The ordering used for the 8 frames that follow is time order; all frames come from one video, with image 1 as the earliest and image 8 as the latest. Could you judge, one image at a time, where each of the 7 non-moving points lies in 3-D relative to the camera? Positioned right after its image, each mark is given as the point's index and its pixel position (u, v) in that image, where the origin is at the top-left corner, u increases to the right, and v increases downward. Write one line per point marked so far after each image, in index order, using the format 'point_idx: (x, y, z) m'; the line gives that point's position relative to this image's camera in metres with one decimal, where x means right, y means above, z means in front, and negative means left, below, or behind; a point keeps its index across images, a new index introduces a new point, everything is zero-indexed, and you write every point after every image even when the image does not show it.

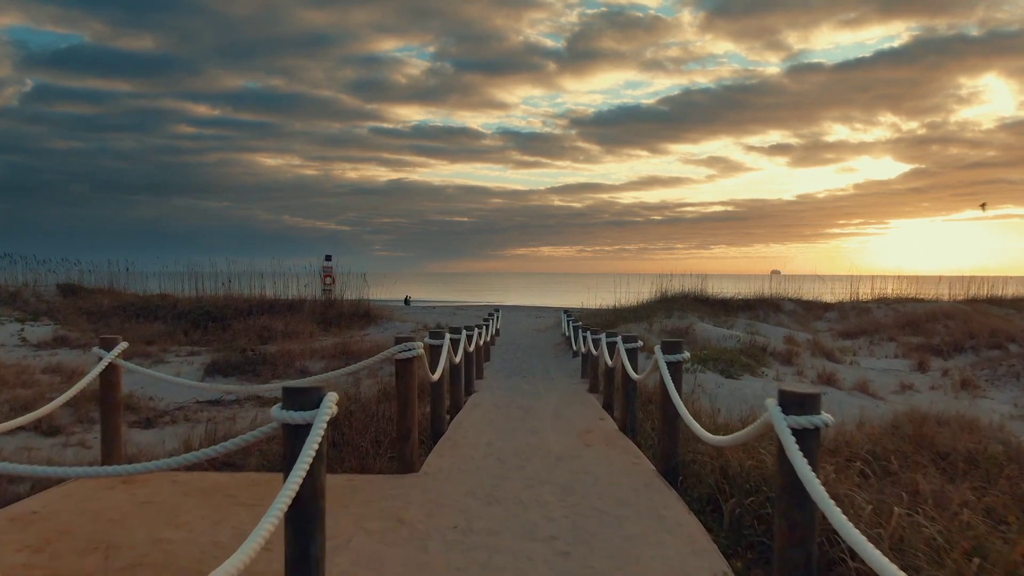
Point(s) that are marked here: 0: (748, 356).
0: (+4.7, -1.4, +11.3) m
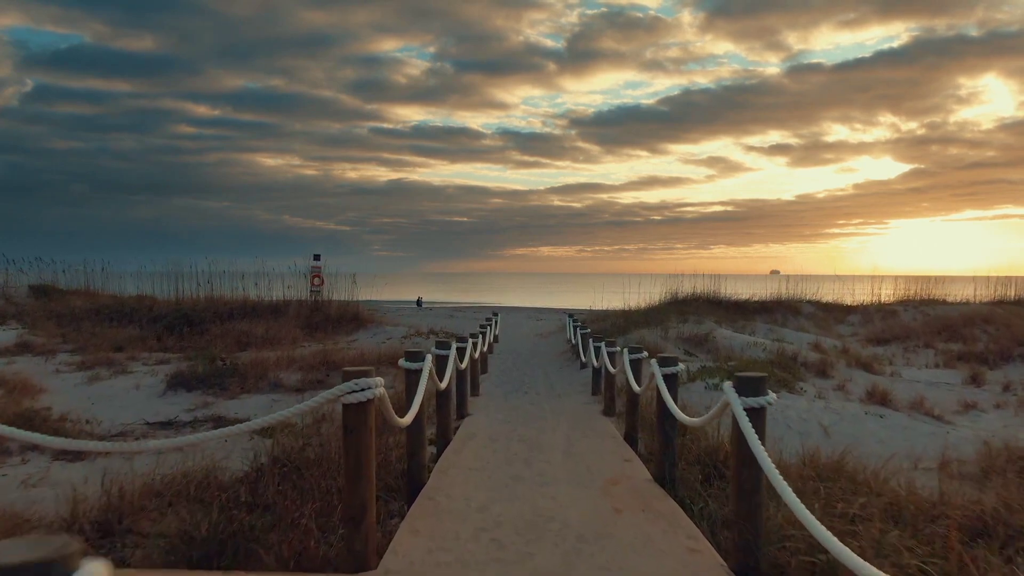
0: (+4.7, -1.4, +9.9) m
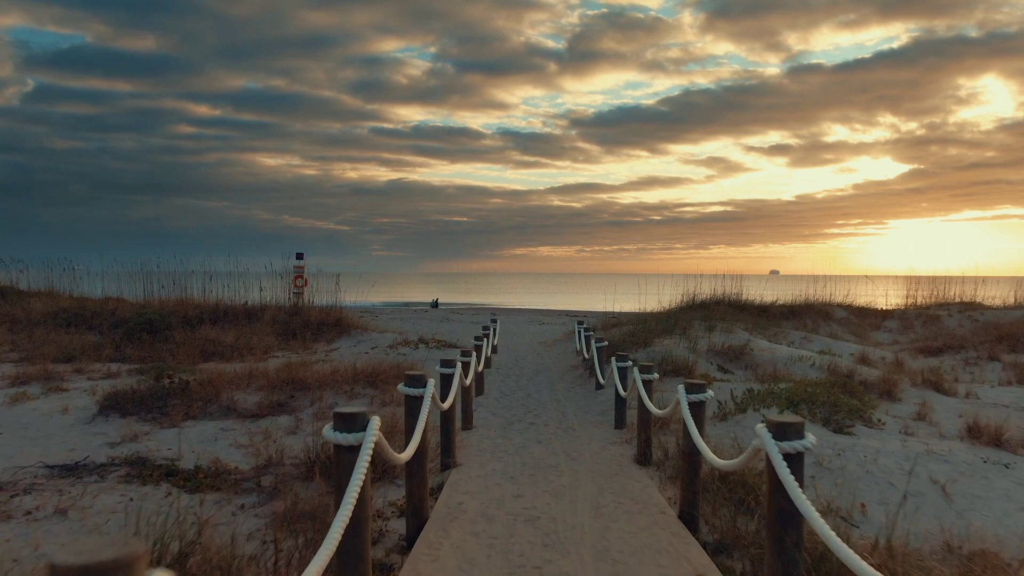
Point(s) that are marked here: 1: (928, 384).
0: (+4.8, -1.5, +8.1) m
1: (+7.4, -1.7, +9.9) m
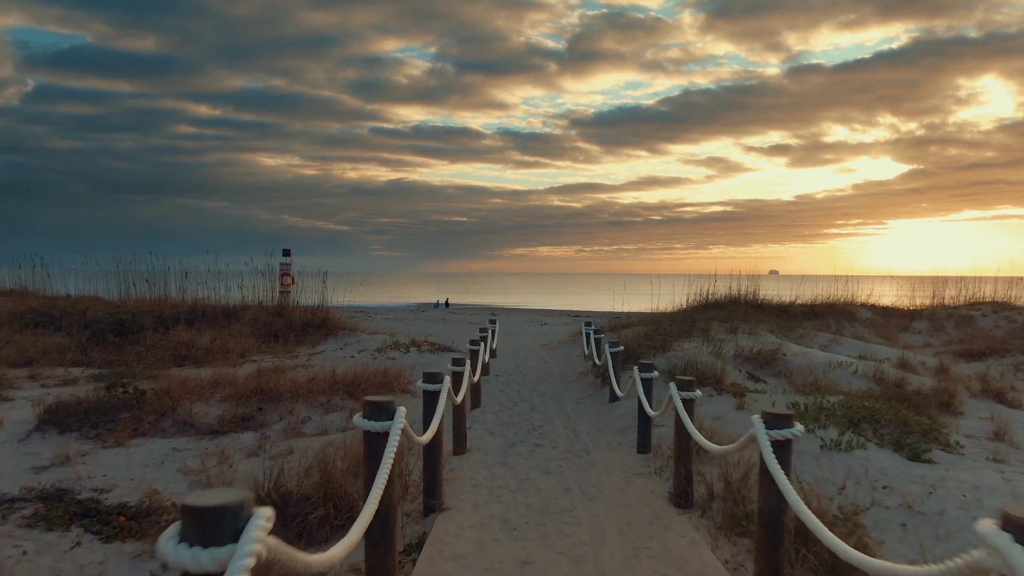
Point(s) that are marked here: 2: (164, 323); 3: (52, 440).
0: (+4.8, -1.4, +6.9) m
1: (+7.4, -1.6, +8.7) m
2: (-9.4, -0.9, +15.2) m
3: (-6.0, -2.0, +7.4) m
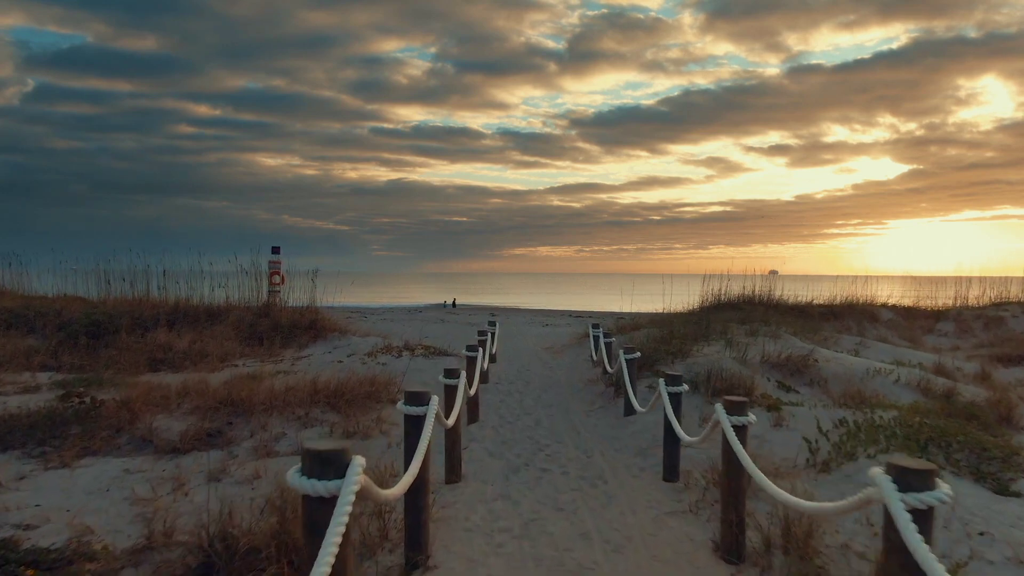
0: (+4.8, -1.4, +6.0) m
1: (+7.4, -1.6, +7.8) m
2: (-9.4, -0.9, +14.2) m
3: (-6.0, -2.0, +6.5) m
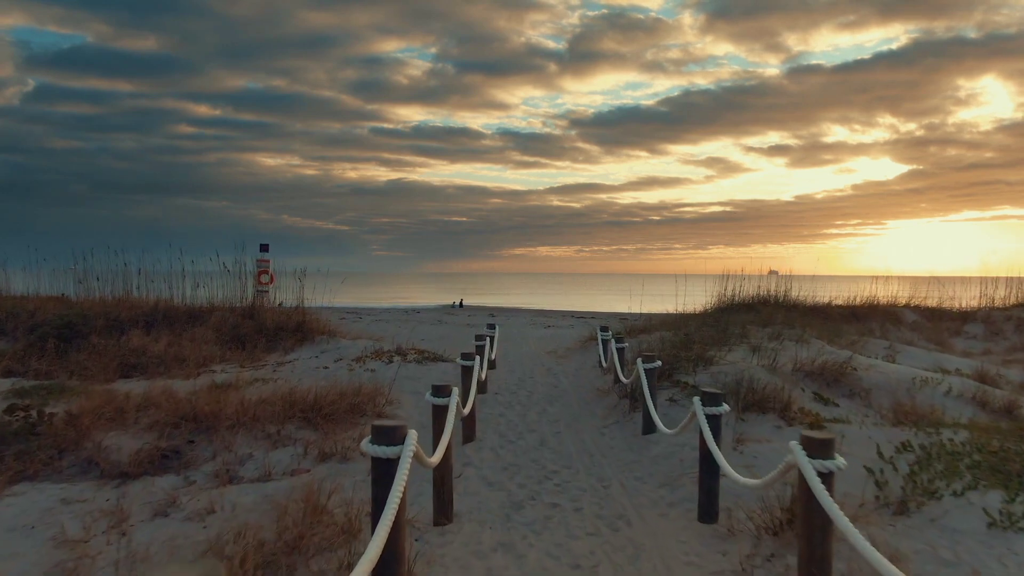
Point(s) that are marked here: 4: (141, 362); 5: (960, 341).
0: (+4.8, -1.4, +5.1) m
1: (+7.4, -1.6, +6.9) m
2: (-9.4, -0.9, +13.4) m
3: (-6.0, -2.0, +5.6) m
4: (-7.2, -1.4, +10.9) m
5: (+10.9, -1.3, +13.5) m
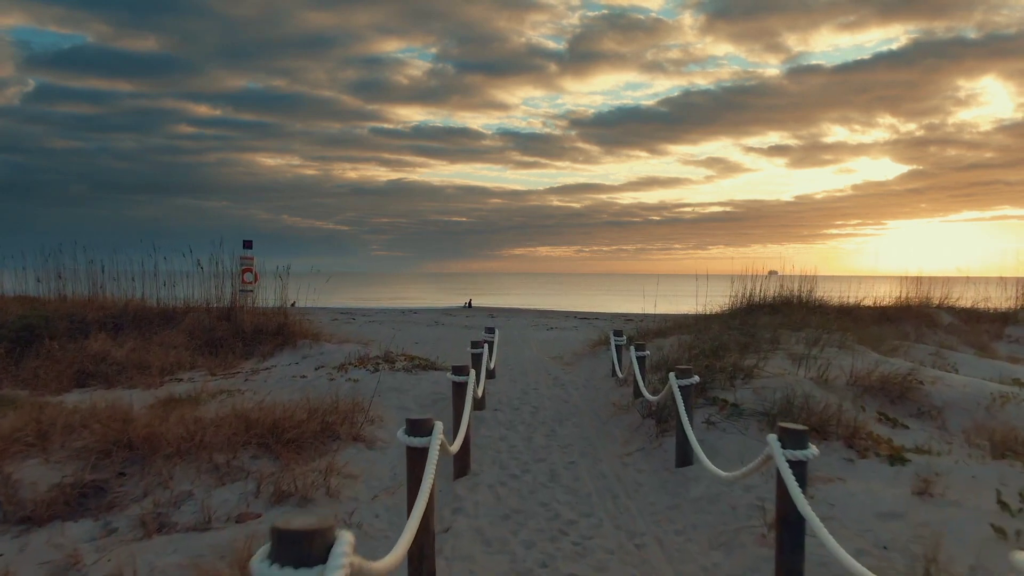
0: (+4.9, -1.4, +3.9) m
1: (+7.5, -1.6, +5.8) m
2: (-9.4, -0.9, +12.2) m
3: (-6.0, -1.9, +4.4) m
4: (-7.2, -1.4, +9.7) m
5: (+10.9, -1.3, +12.4) m
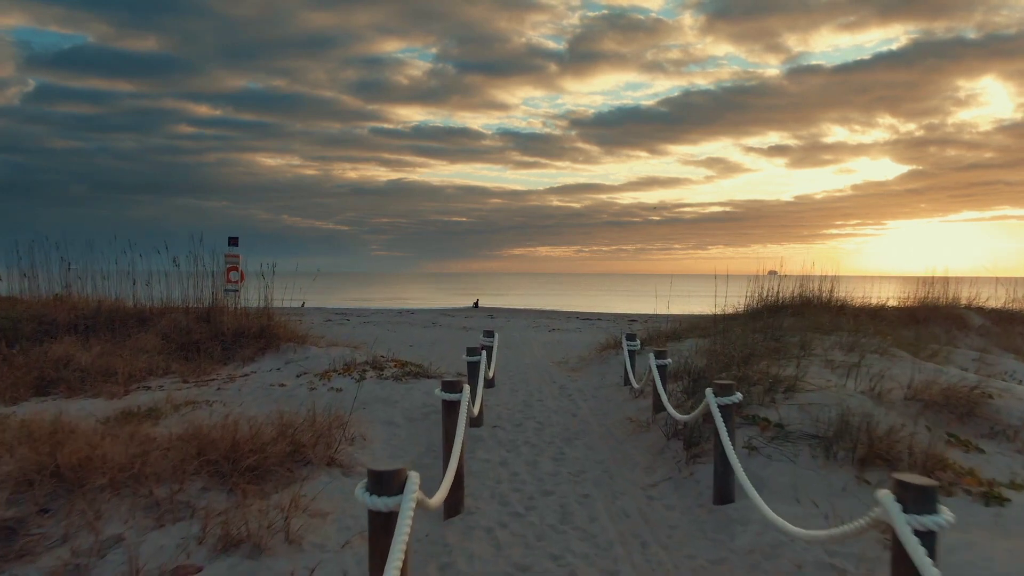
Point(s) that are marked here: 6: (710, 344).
0: (+4.9, -1.4, +3.1) m
1: (+7.5, -1.6, +4.9) m
2: (-9.3, -0.9, +11.4) m
3: (-6.0, -1.9, +3.6) m
4: (-7.2, -1.4, +8.9) m
5: (+10.9, -1.3, +11.5) m
6: (+2.9, -0.8, +8.1) m
